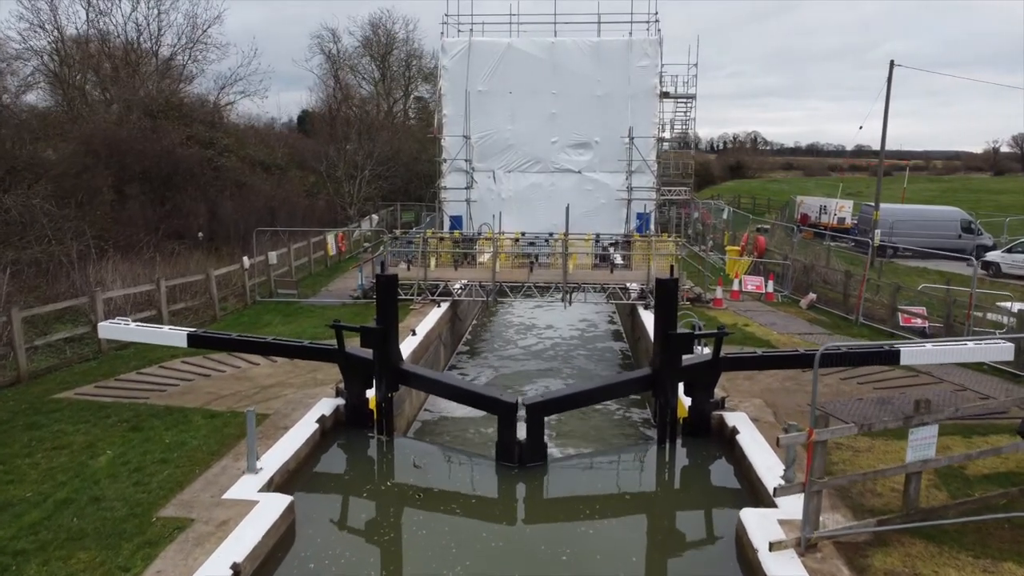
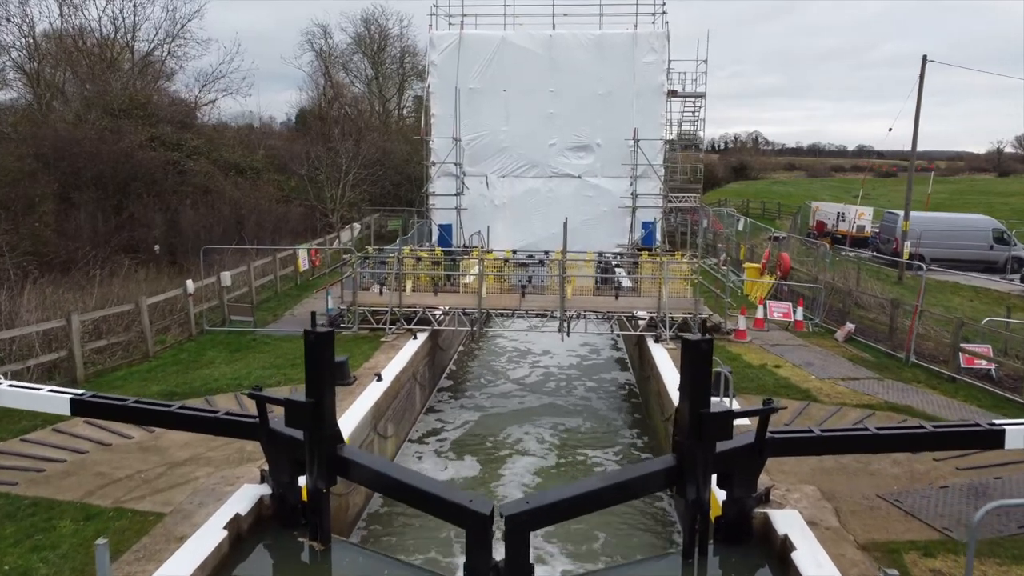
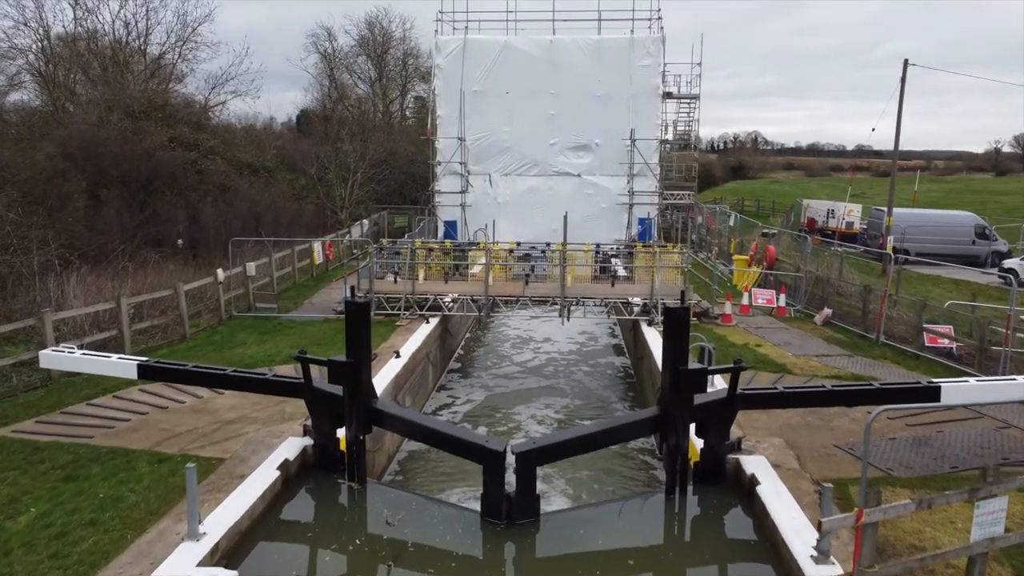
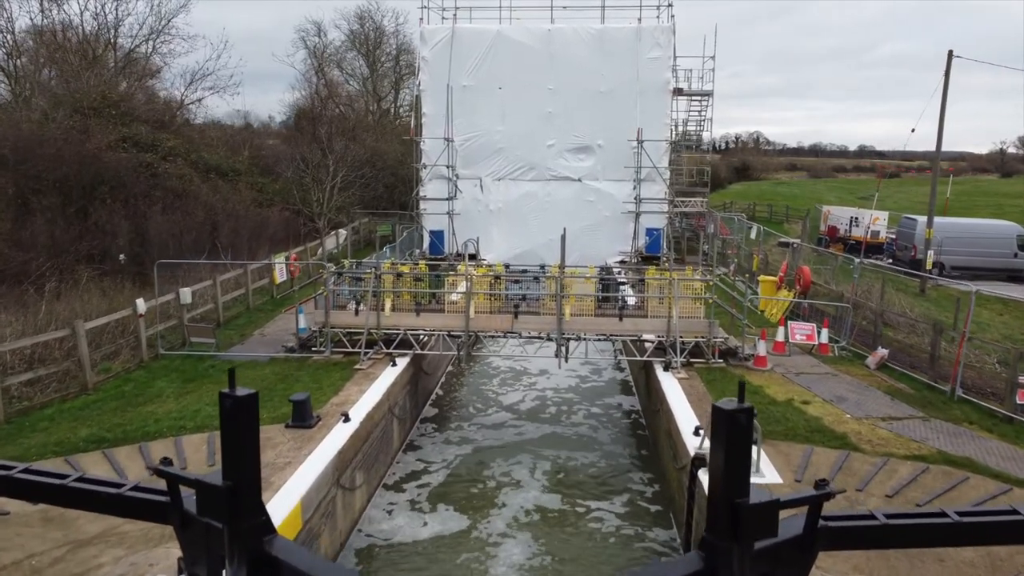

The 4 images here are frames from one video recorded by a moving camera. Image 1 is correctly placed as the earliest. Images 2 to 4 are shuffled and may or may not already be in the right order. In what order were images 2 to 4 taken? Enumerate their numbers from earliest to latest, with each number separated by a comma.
3, 2, 4
